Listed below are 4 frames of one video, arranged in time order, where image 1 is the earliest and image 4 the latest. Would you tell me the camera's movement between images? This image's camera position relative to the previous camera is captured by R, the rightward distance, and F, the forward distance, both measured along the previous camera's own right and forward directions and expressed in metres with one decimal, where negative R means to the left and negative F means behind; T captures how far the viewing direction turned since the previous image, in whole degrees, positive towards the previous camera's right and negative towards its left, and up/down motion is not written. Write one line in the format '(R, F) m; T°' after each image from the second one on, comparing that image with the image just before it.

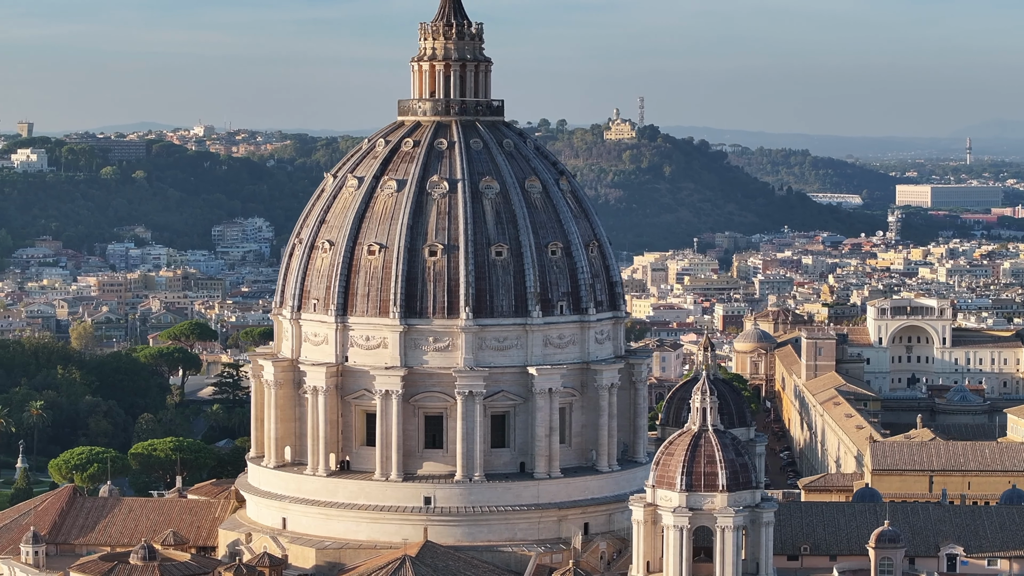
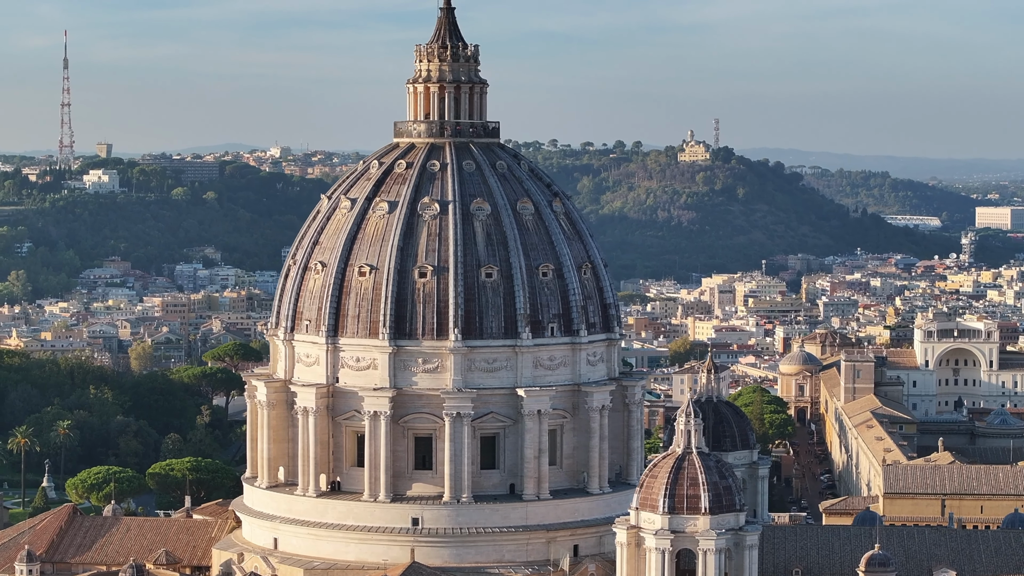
(+2.4, 0.0) m; -2°
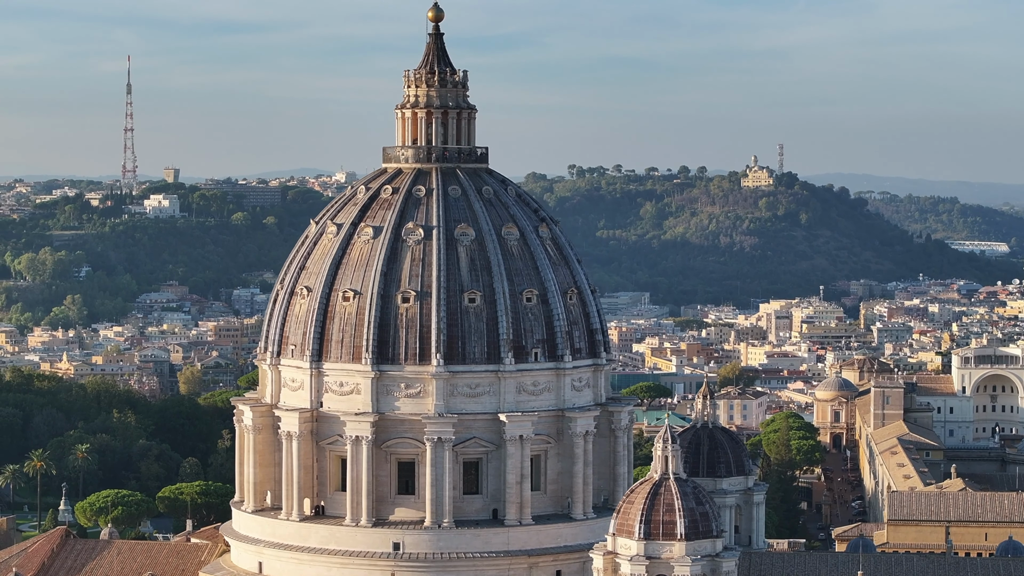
(+2.3, 0.0) m; -2°
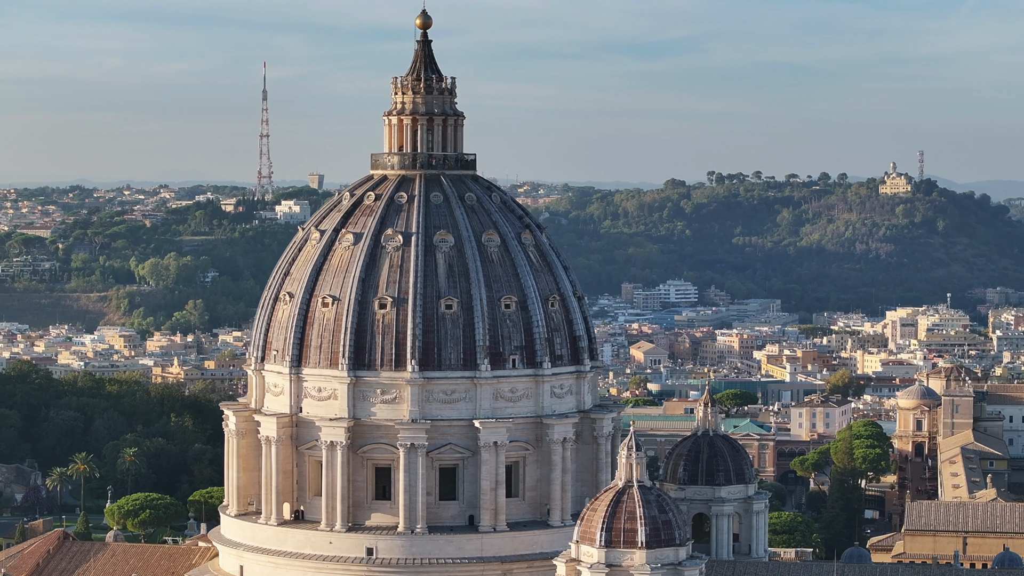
(+4.5, 0.0) m; -3°
